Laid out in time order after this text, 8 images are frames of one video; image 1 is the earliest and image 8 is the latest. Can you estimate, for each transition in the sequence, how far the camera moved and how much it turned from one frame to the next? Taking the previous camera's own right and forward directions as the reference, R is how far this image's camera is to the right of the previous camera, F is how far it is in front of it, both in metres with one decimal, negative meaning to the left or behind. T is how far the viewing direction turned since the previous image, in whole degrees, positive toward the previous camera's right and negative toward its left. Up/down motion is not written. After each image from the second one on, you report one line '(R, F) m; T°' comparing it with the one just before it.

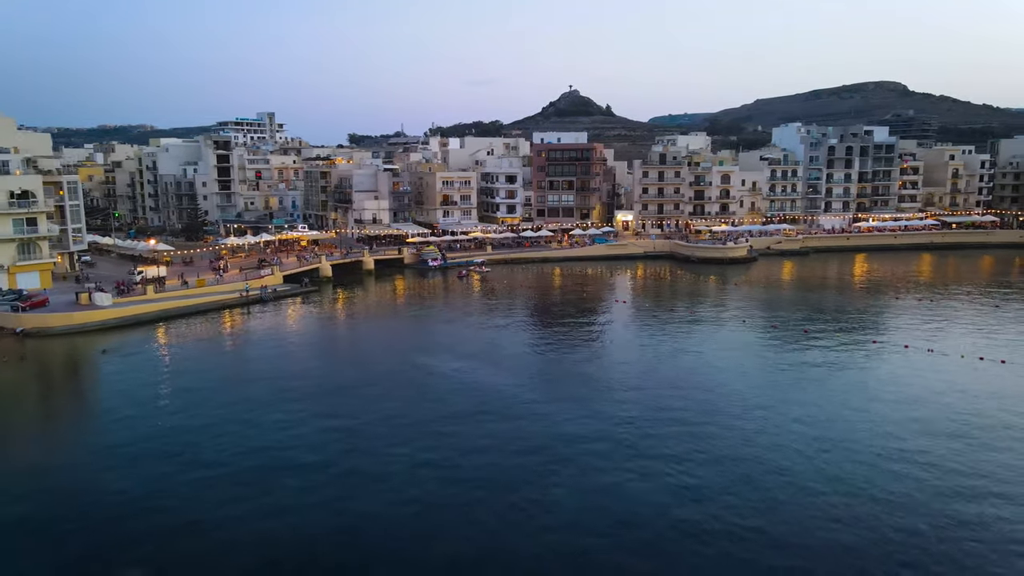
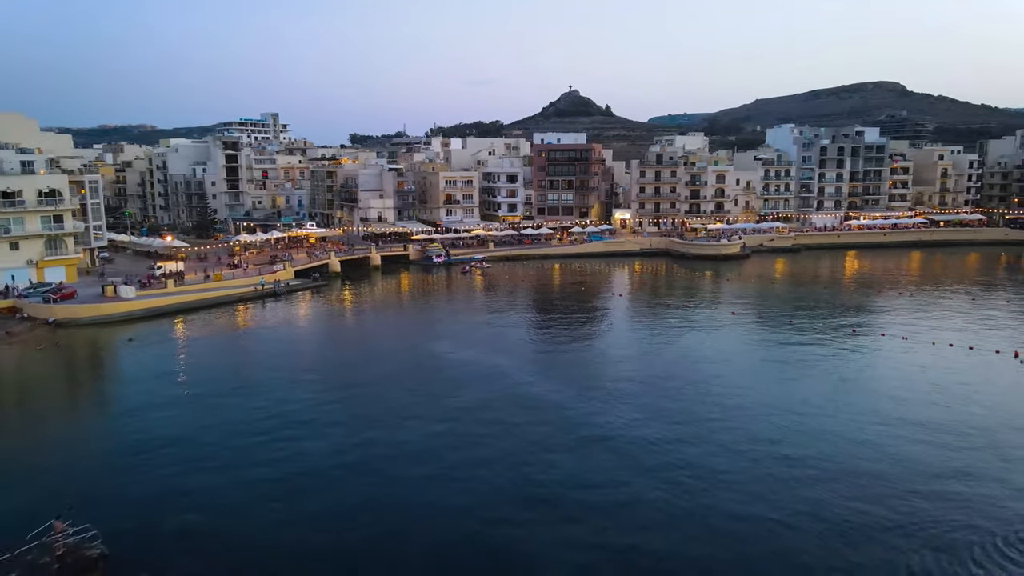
(-0.1, -2.7) m; 0°
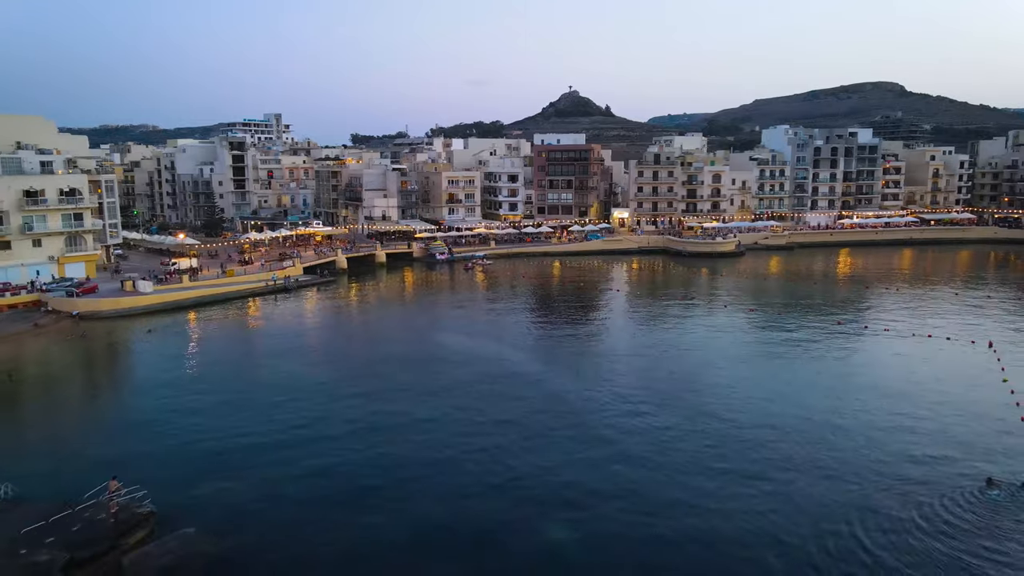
(-0.1, -2.2) m; 0°
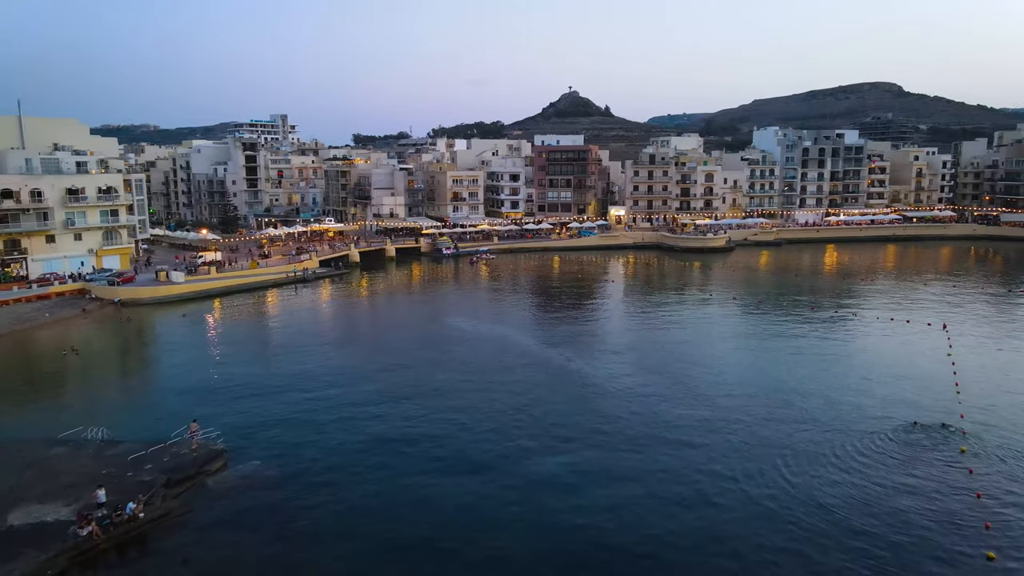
(-0.2, -4.5) m; 0°
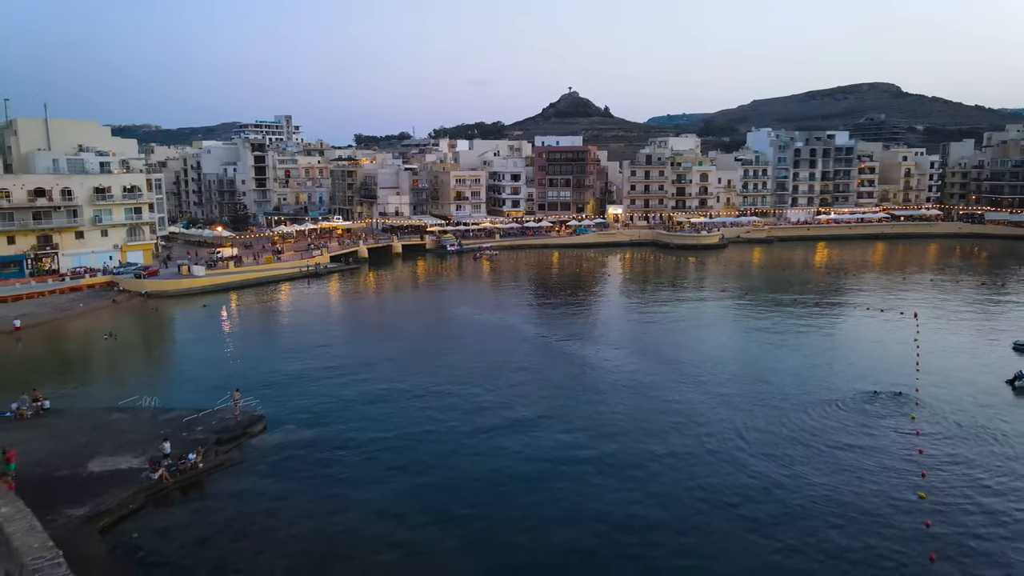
(-0.1, -3.4) m; 0°
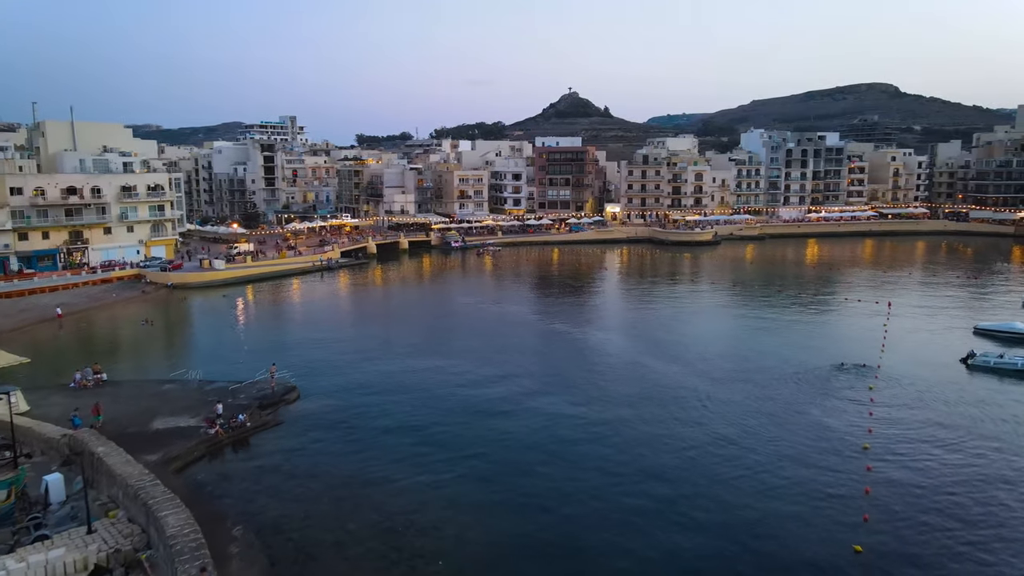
(-0.2, -3.6) m; 0°
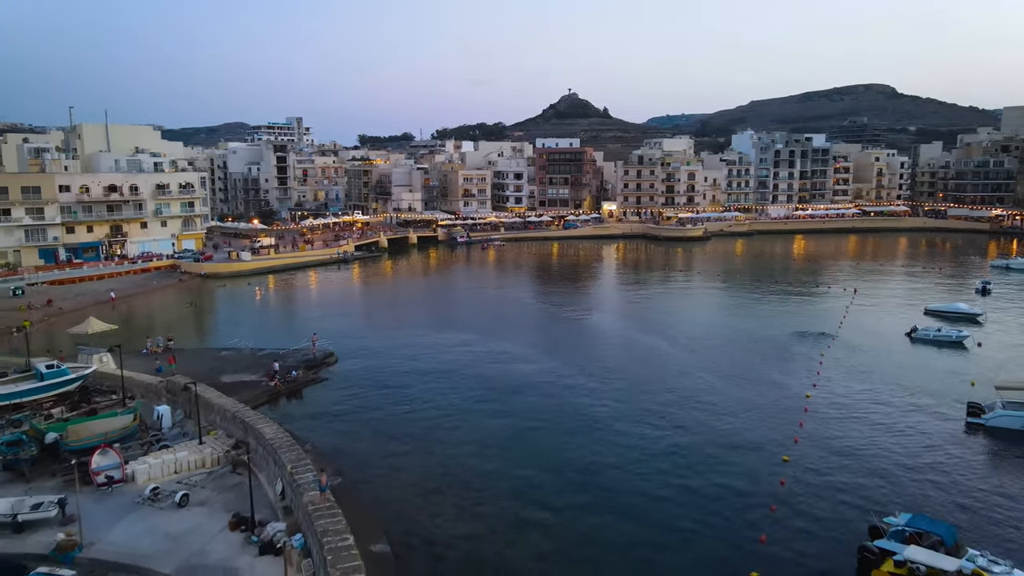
(-0.3, -5.5) m; 0°
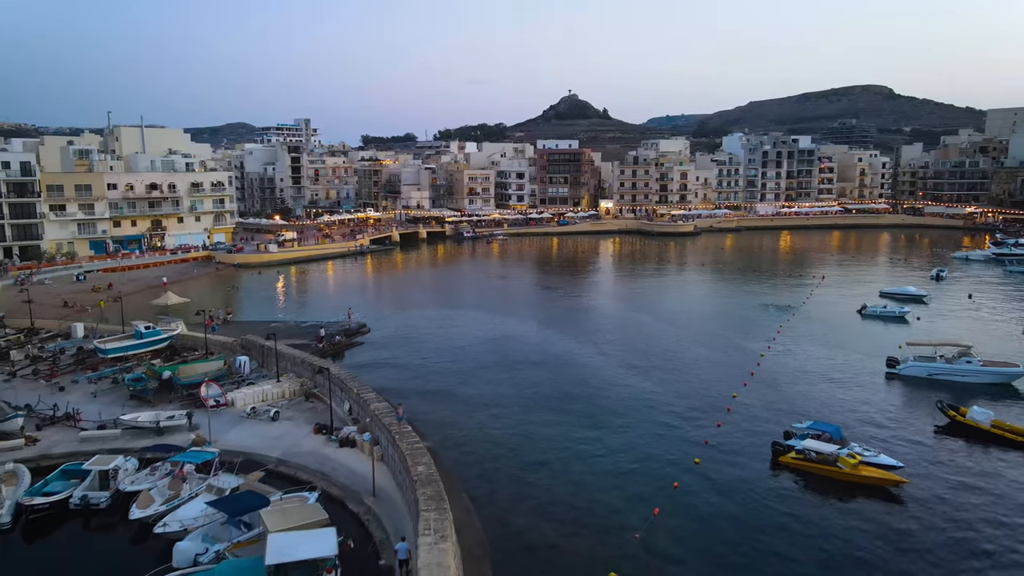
(-0.3, -6.6) m; 0°
